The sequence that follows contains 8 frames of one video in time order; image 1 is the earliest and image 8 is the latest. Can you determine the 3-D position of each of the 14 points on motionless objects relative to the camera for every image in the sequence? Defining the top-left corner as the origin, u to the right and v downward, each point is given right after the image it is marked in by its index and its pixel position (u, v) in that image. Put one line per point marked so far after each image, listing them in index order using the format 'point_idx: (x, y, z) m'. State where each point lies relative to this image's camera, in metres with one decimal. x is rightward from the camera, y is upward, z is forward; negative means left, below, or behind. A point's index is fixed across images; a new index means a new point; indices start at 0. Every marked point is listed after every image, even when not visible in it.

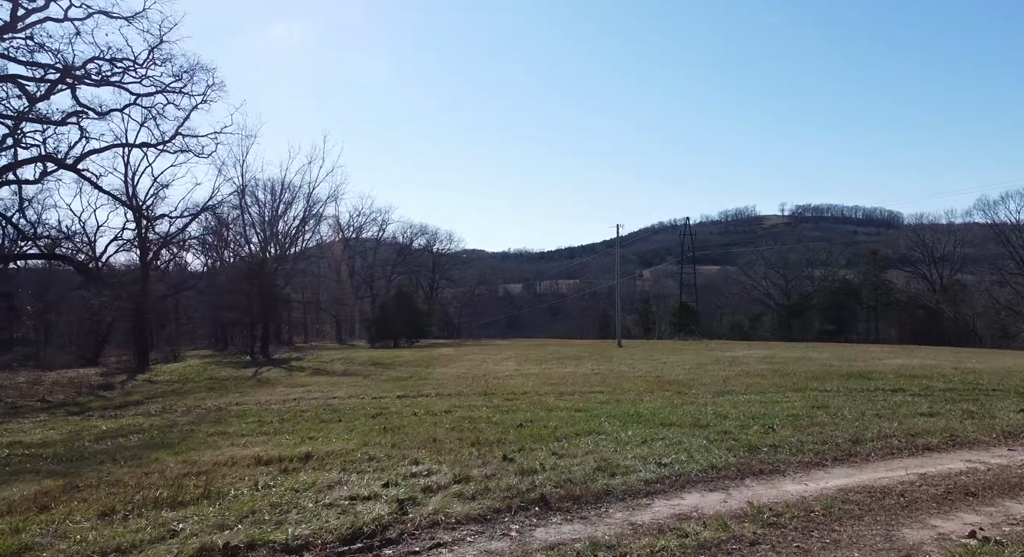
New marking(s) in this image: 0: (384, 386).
0: (-2.6, -2.2, +14.8) m
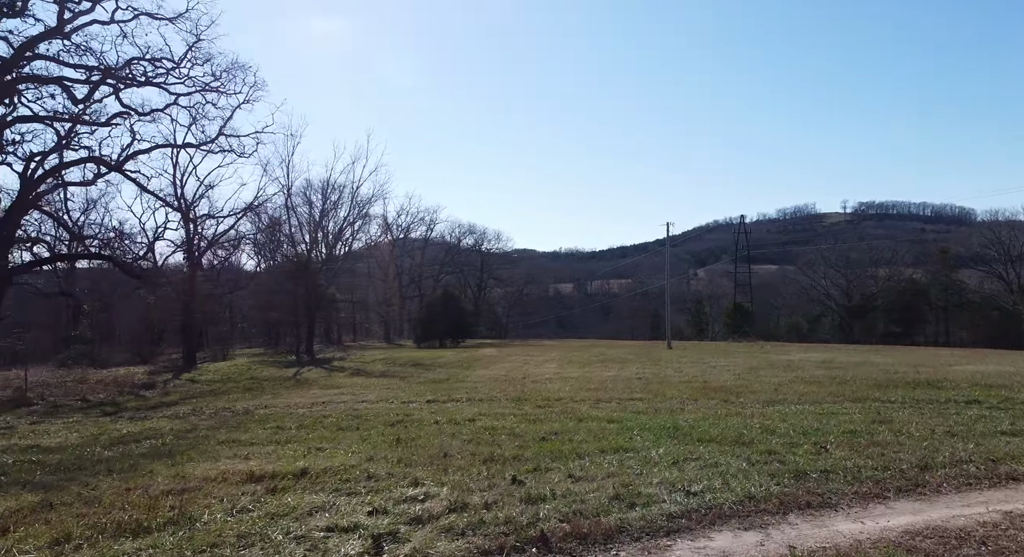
0: (-1.9, -2.2, +14.3) m
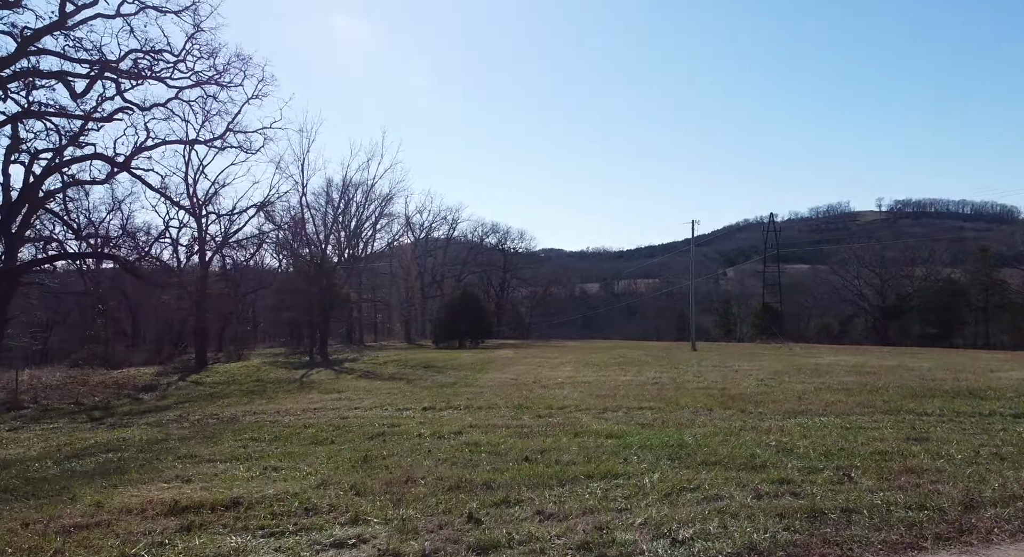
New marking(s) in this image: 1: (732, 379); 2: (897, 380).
0: (-1.7, -2.2, +13.6) m
1: (+4.8, -2.2, +16.0) m
2: (+7.9, -2.1, +14.9) m
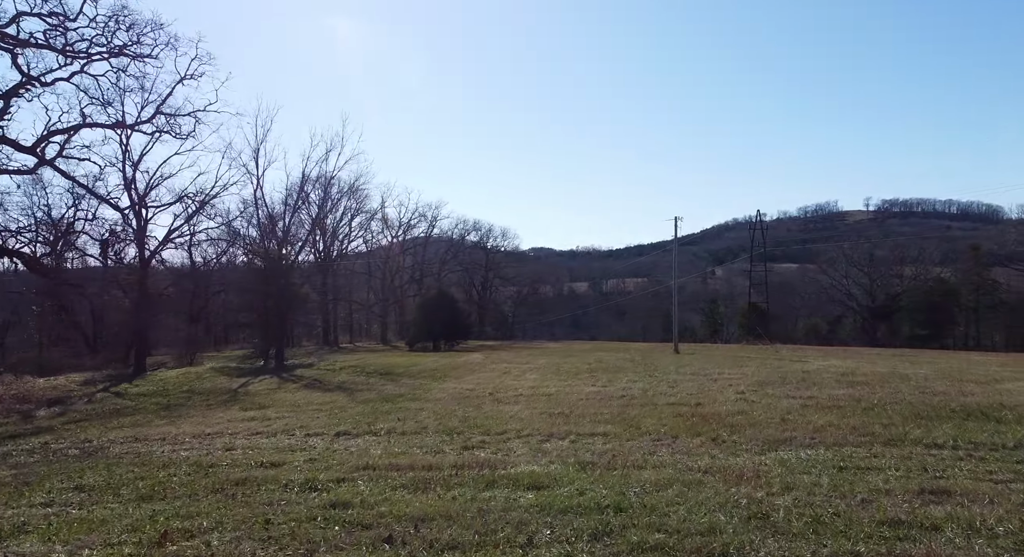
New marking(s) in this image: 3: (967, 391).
0: (-2.7, -2.2, +11.8) m
1: (+3.9, -2.2, +14.3) m
2: (+6.9, -2.1, +13.2) m
3: (+8.4, -2.1, +13.4) m
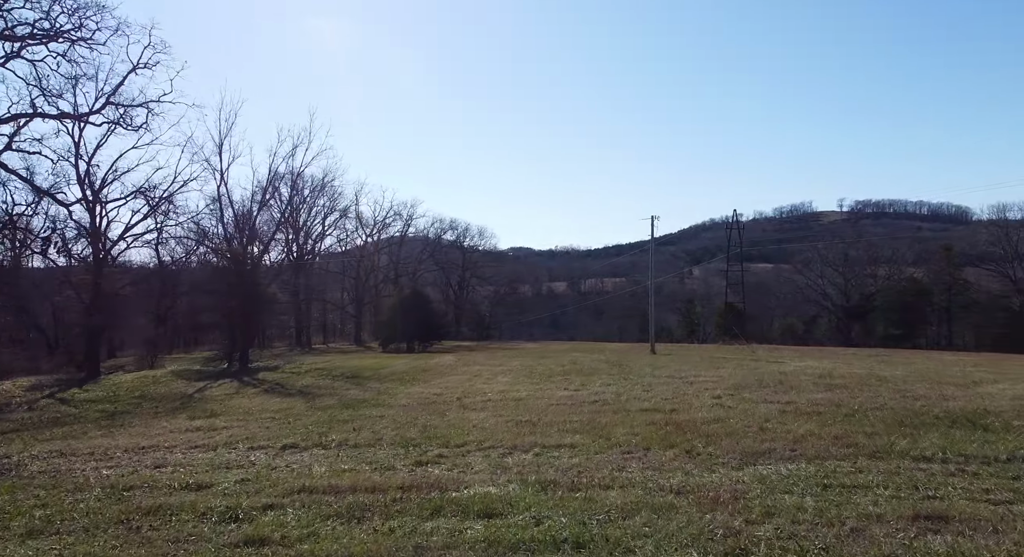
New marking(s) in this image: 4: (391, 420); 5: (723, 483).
0: (-3.2, -2.2, +11.1) m
1: (+3.2, -2.2, +13.7) m
2: (+6.3, -2.1, +12.7) m
3: (+7.8, -2.1, +12.9) m
4: (-1.9, -2.2, +11.4) m
5: (+1.8, -1.7, +6.2) m
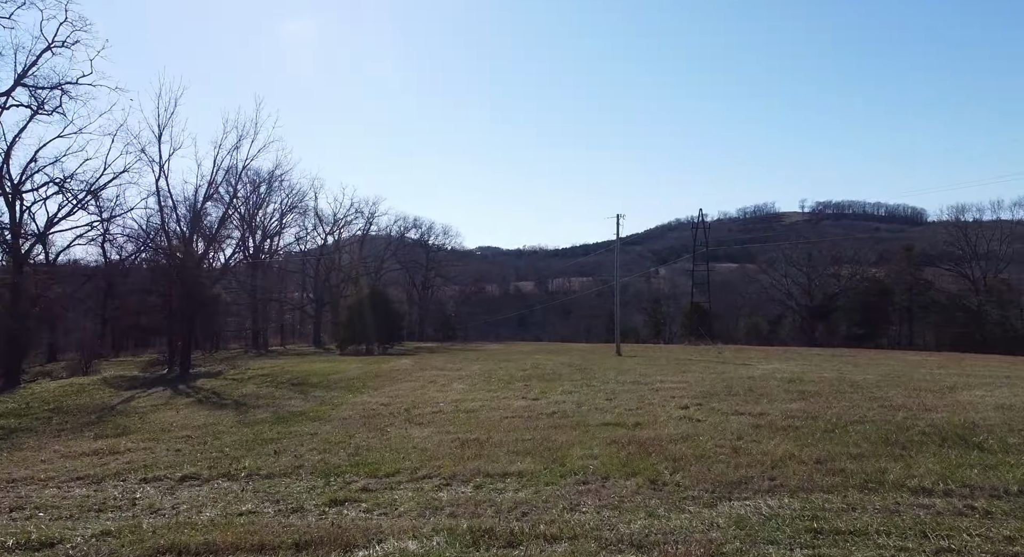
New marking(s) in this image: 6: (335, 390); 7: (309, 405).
0: (-4.0, -2.2, +9.8) m
1: (+2.4, -2.3, +12.7) m
2: (+5.5, -2.1, +11.9) m
3: (+7.0, -2.1, +12.1) m
4: (-2.6, -2.2, +10.1) m
5: (+1.3, -1.8, +5.1) m
6: (-4.5, -2.8, +18.3) m
7: (-4.2, -2.6, +15.2) m
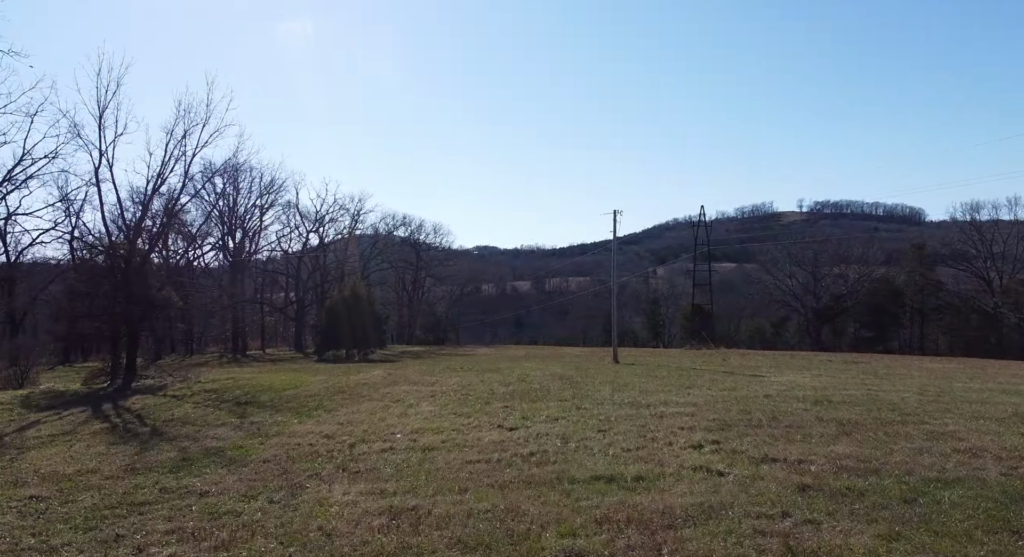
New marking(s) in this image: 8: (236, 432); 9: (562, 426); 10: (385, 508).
0: (-4.4, -2.3, +7.0) m
1: (+1.9, -2.3, +10.0) m
2: (+5.1, -2.2, +9.1) m
3: (+6.5, -2.2, +9.4) m
4: (-3.1, -2.3, +7.4) m
5: (+0.8, -1.8, +2.4) m
6: (-5.0, -2.9, +15.6) m
7: (-4.7, -2.7, +12.4) m
8: (-5.0, -2.8, +13.1) m
9: (+0.9, -2.6, +12.7) m
10: (-1.3, -2.2, +7.1) m
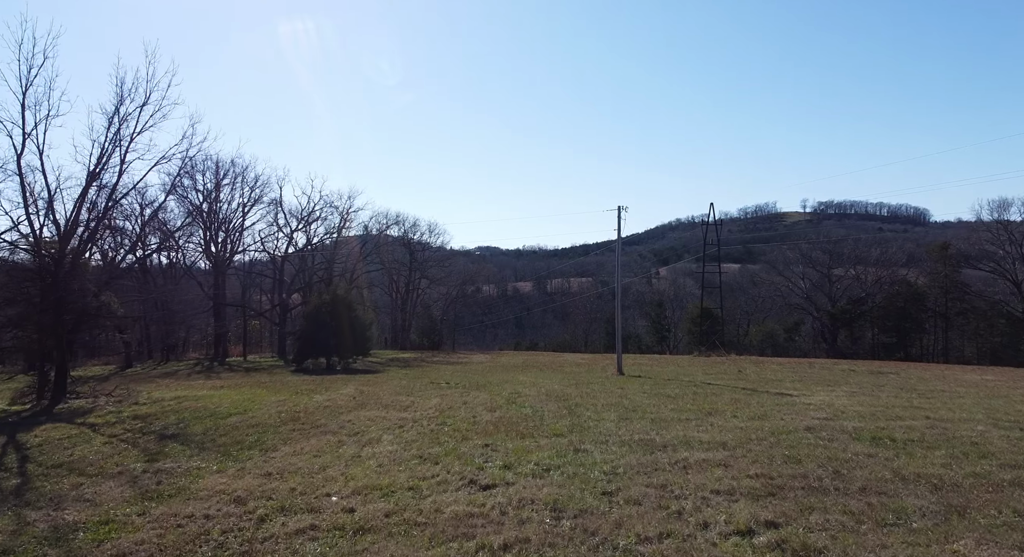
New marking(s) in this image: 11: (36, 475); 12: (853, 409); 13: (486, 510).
0: (-4.7, -2.4, +3.8) m
1: (+1.6, -2.4, +6.8) m
2: (+4.7, -2.3, +5.9) m
3: (+6.2, -2.3, +6.2) m
4: (-3.4, -2.4, +4.2) m
5: (+0.5, -1.9, -0.8) m
6: (-5.3, -3.0, +12.4) m
7: (-5.0, -2.8, +9.3) m
8: (-5.3, -2.9, +9.9) m
9: (+0.5, -2.7, +9.5) m
10: (-1.6, -2.4, +3.9) m
11: (-7.3, -2.9, +11.1) m
12: (+8.4, -3.1, +17.4) m
13: (-0.3, -2.6, +8.4) m
